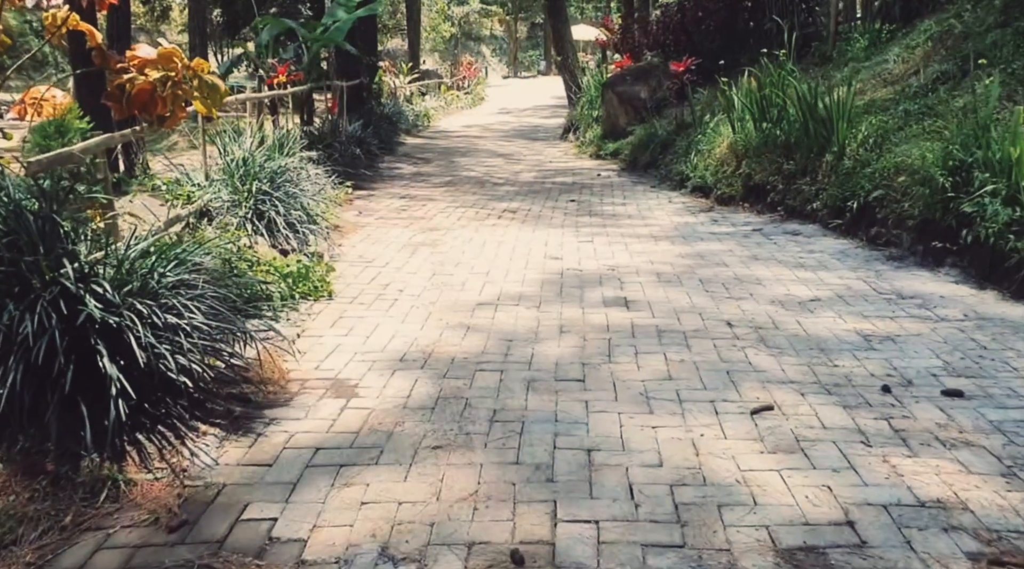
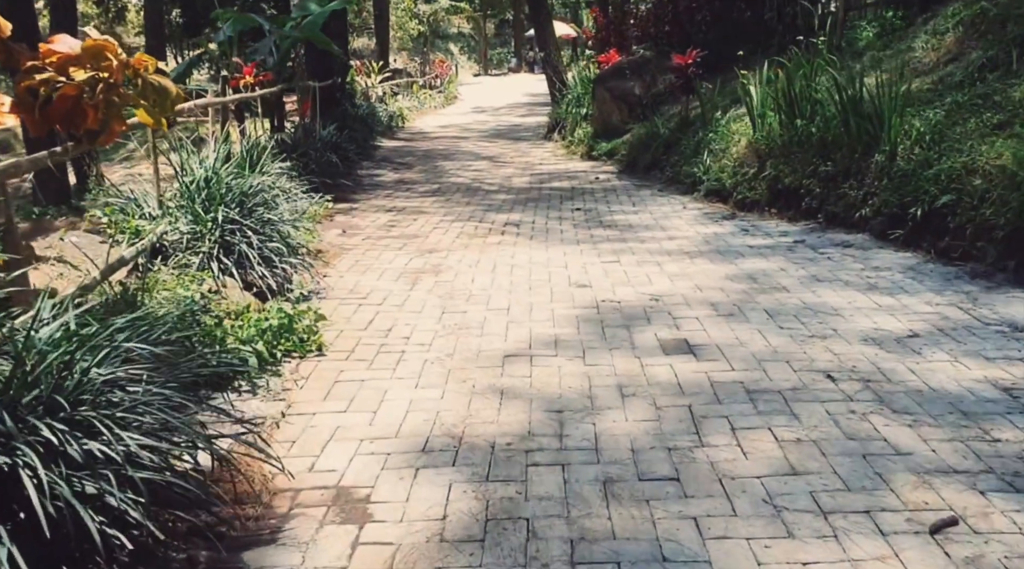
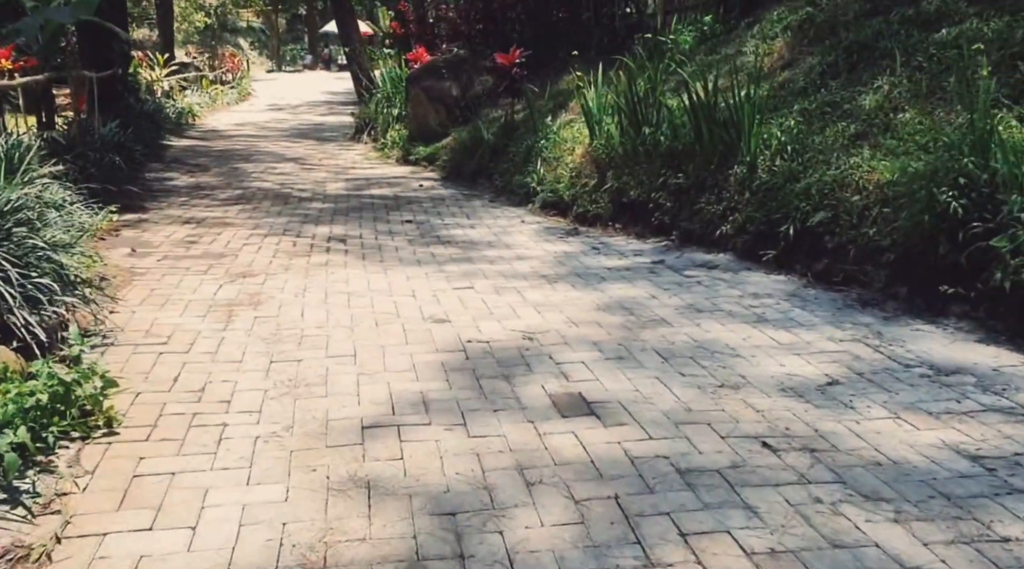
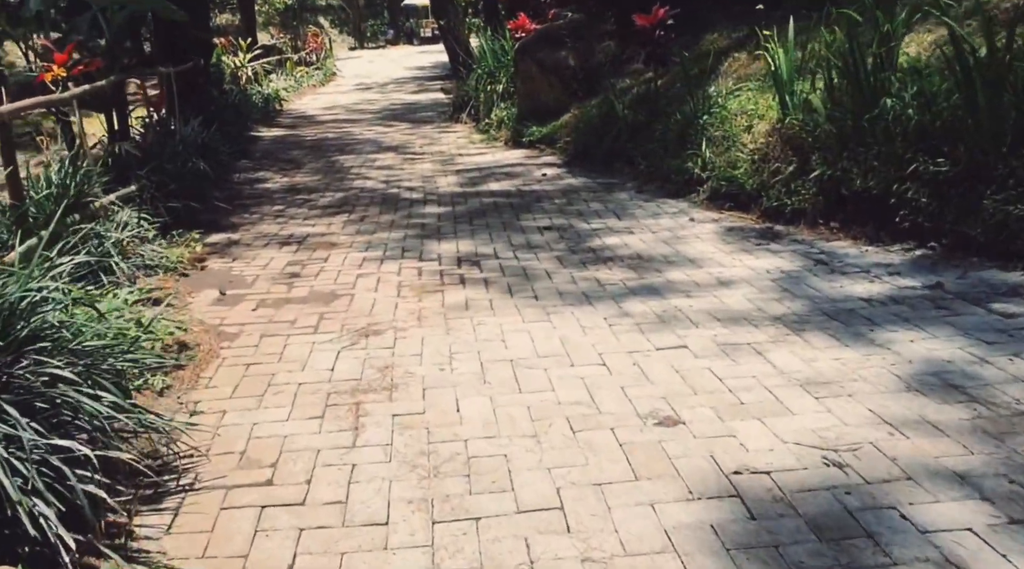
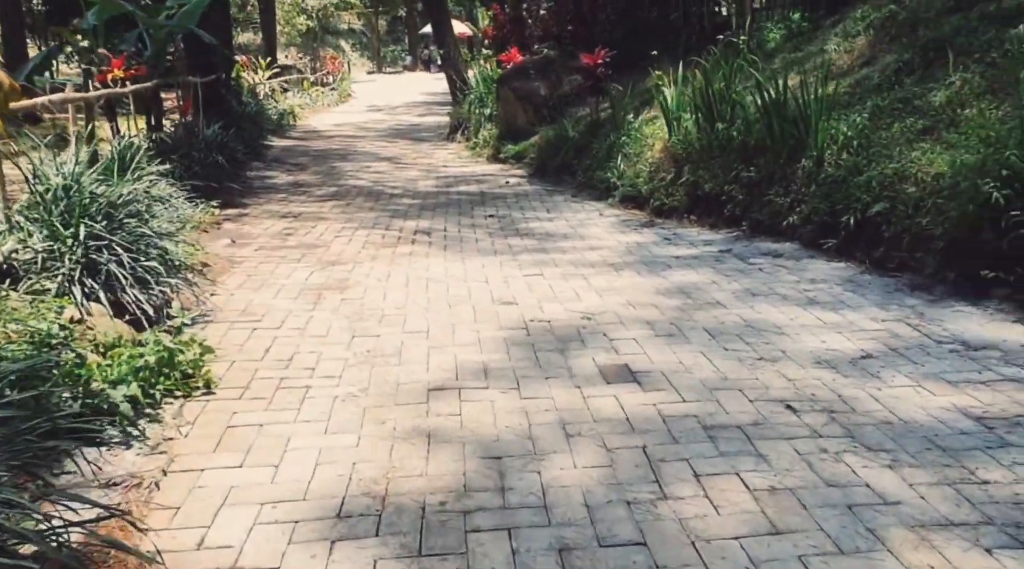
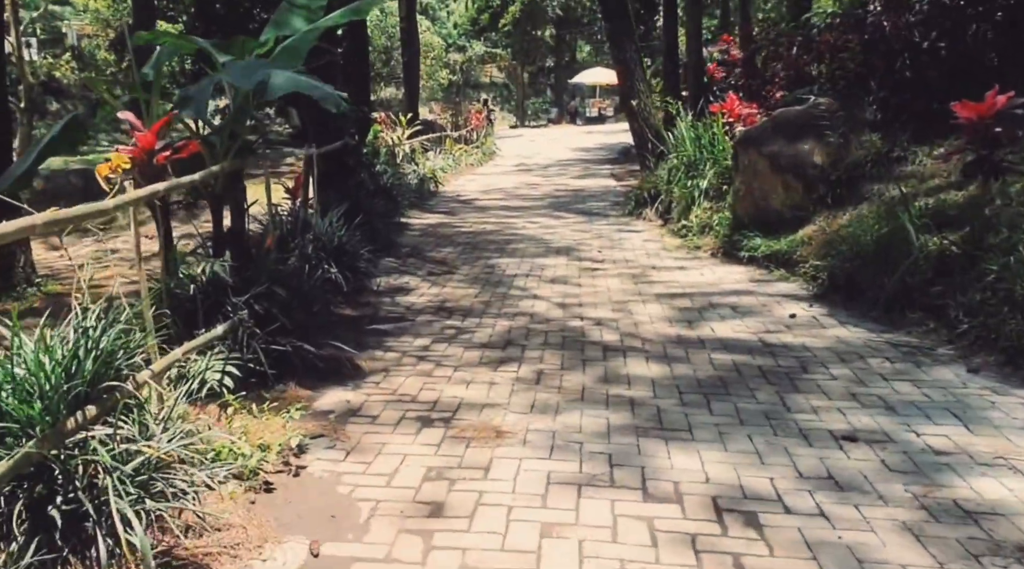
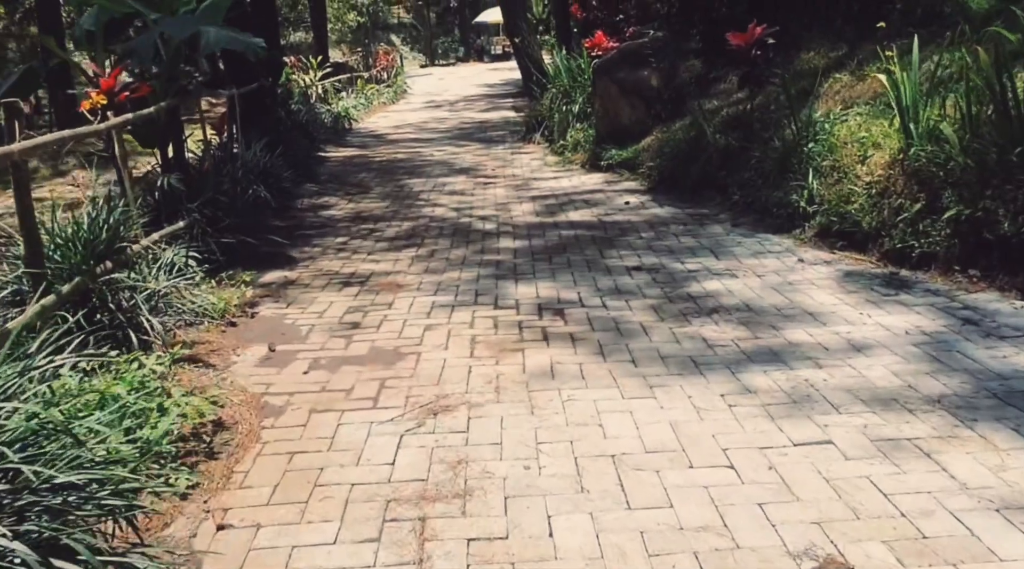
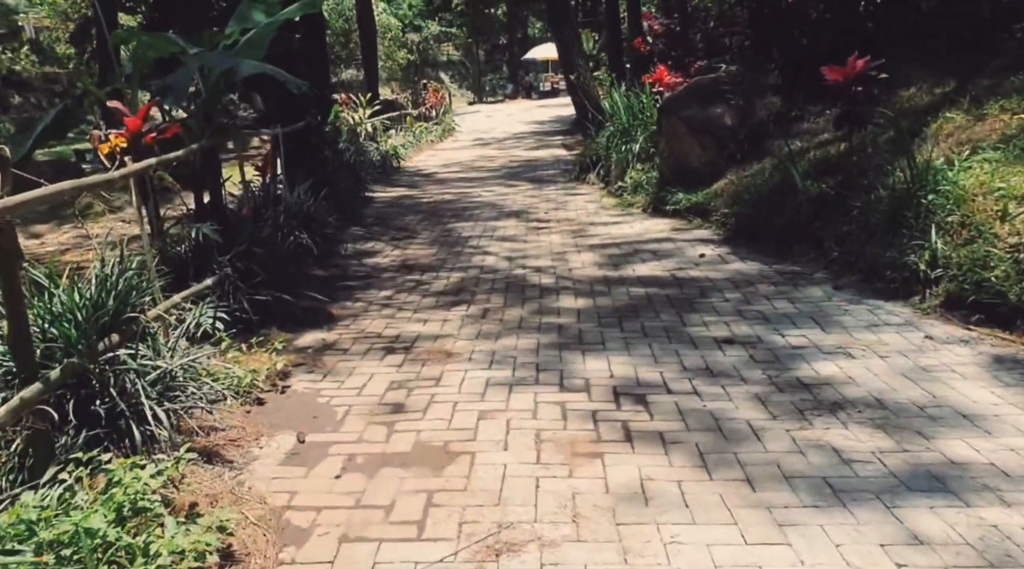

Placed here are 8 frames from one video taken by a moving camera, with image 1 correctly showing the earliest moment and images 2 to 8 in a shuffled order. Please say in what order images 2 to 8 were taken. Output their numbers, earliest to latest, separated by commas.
2, 5, 3, 4, 7, 8, 6
